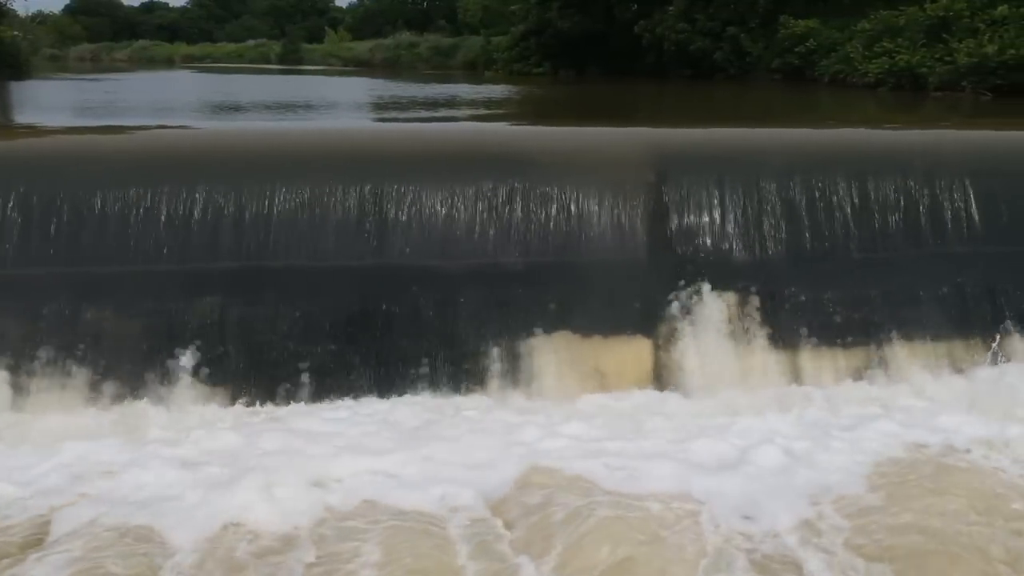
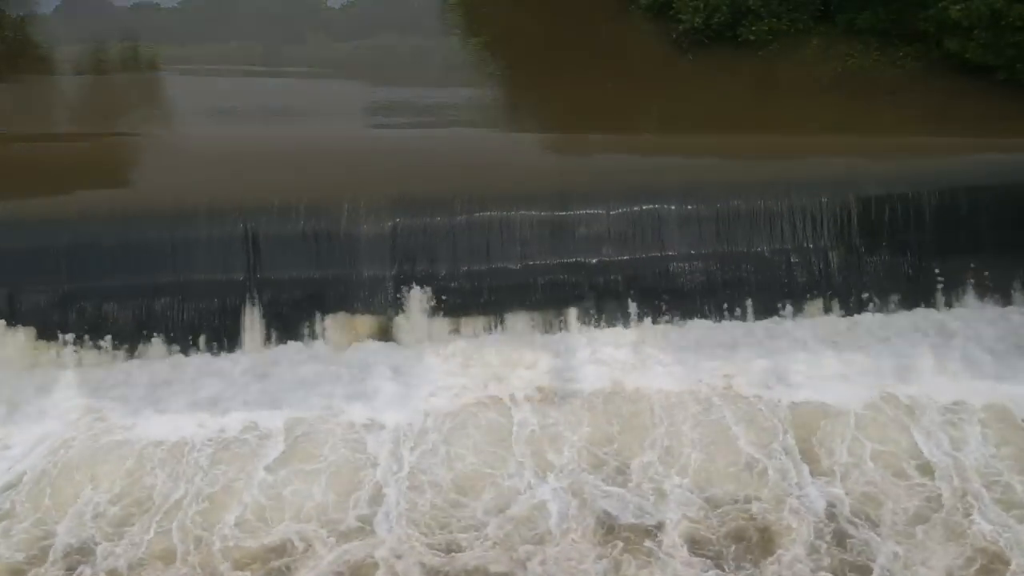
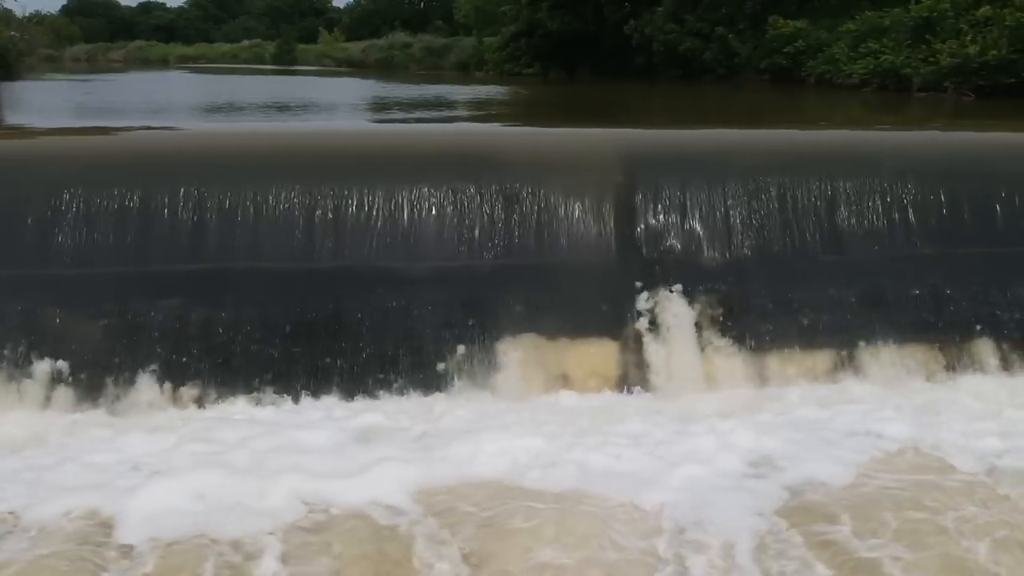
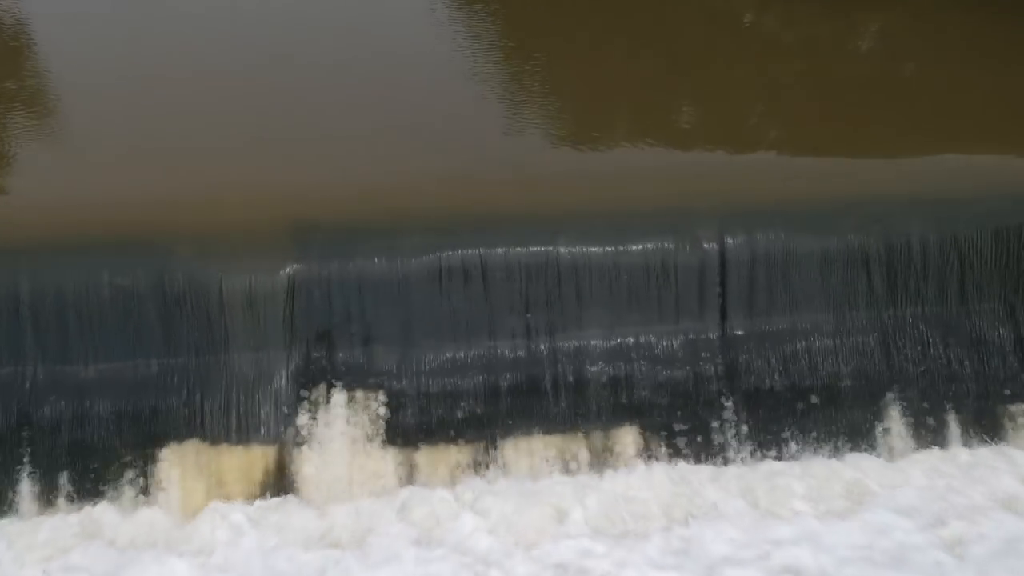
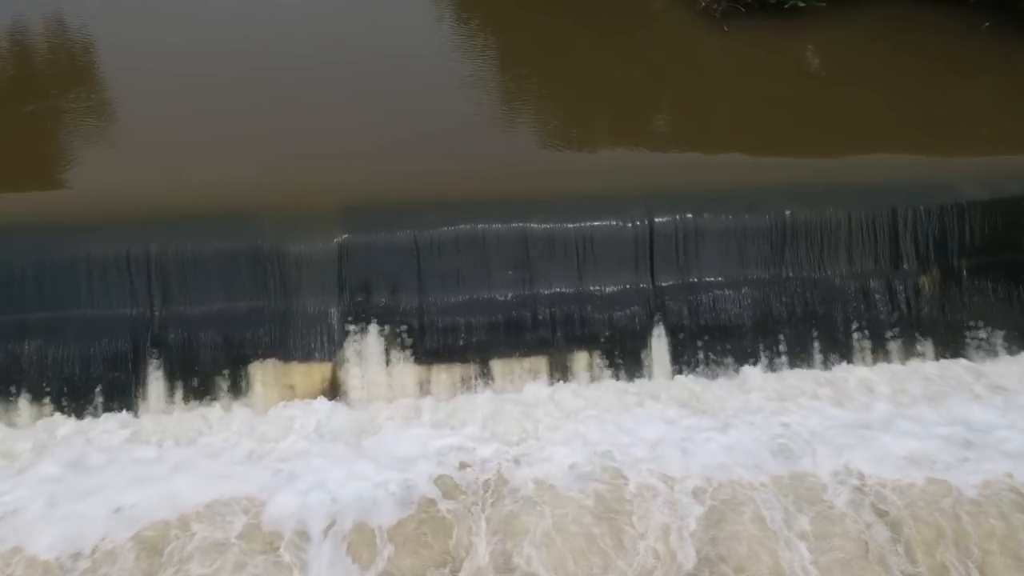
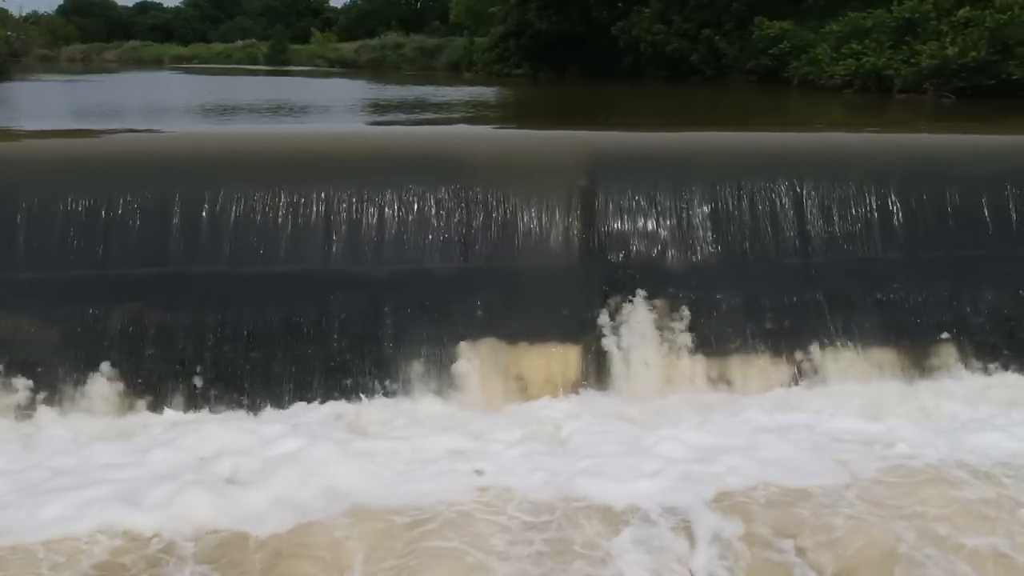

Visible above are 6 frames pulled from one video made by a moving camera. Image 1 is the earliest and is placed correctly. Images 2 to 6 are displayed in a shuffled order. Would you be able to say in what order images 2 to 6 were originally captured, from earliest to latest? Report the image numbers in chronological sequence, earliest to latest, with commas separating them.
3, 6, 2, 5, 4
